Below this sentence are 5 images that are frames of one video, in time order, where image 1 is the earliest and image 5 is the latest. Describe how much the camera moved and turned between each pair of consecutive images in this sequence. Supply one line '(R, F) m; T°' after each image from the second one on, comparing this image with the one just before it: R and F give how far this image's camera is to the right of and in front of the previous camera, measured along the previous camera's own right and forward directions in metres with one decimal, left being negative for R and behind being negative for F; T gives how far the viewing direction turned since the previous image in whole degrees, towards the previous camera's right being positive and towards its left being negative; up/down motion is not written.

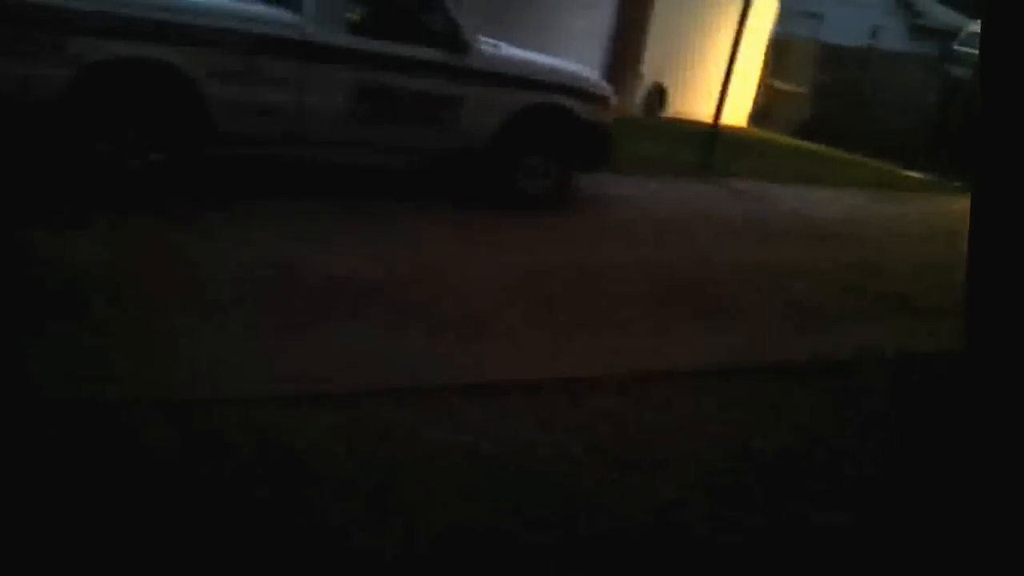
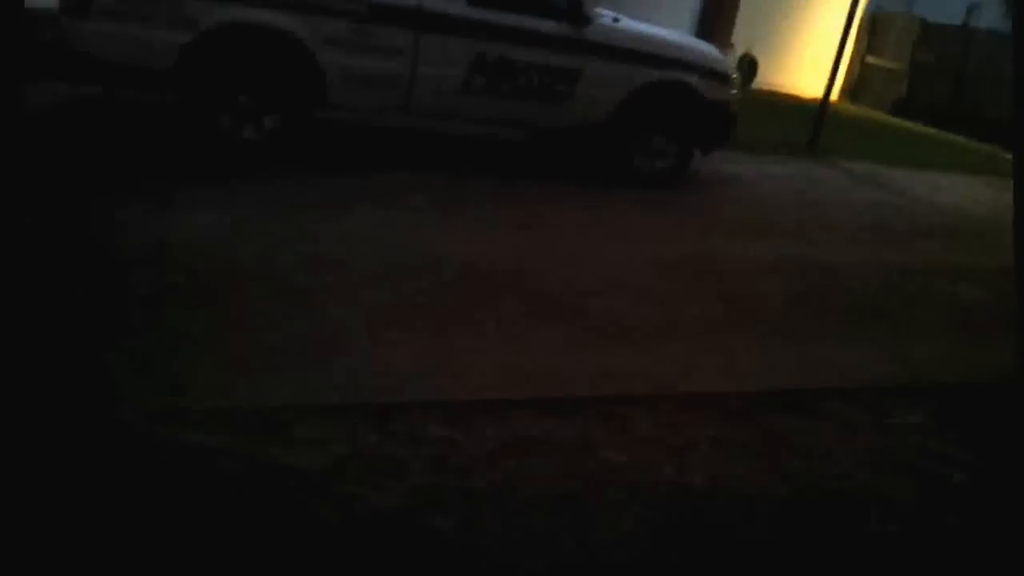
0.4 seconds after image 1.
(-0.2, +0.3) m; -4°
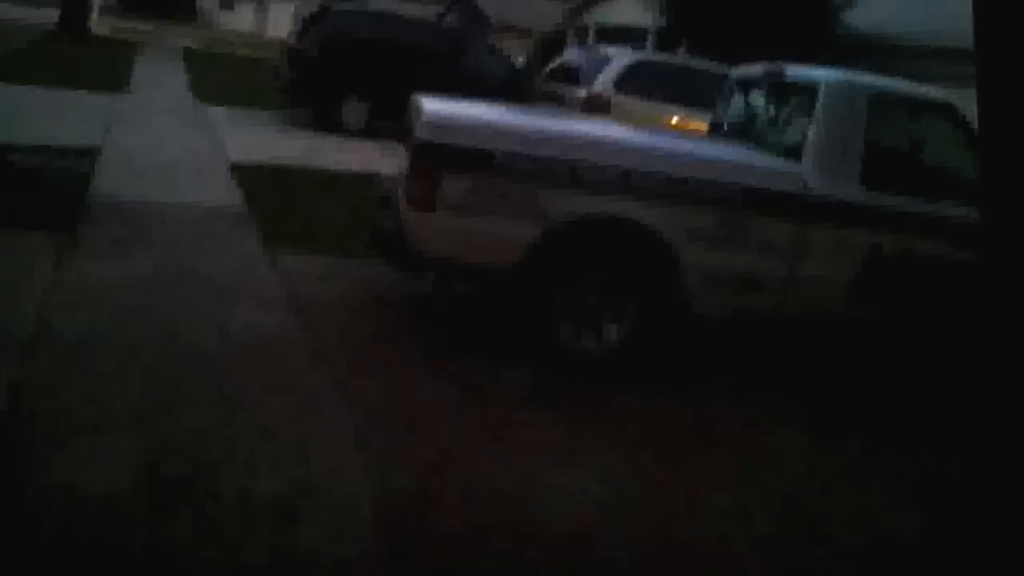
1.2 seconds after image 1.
(-0.6, +0.8) m; -15°
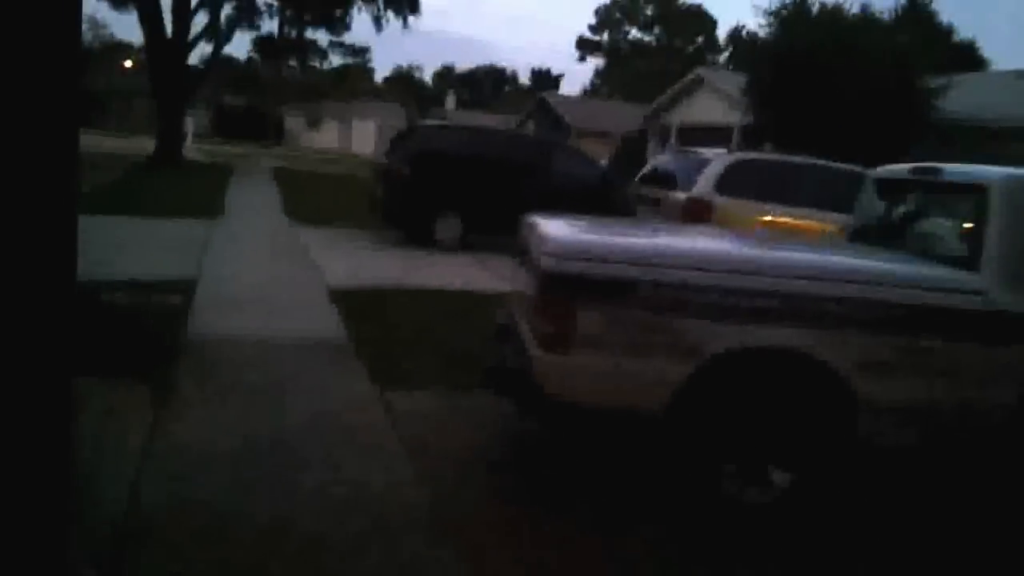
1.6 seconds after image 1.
(-0.2, +0.4) m; -5°
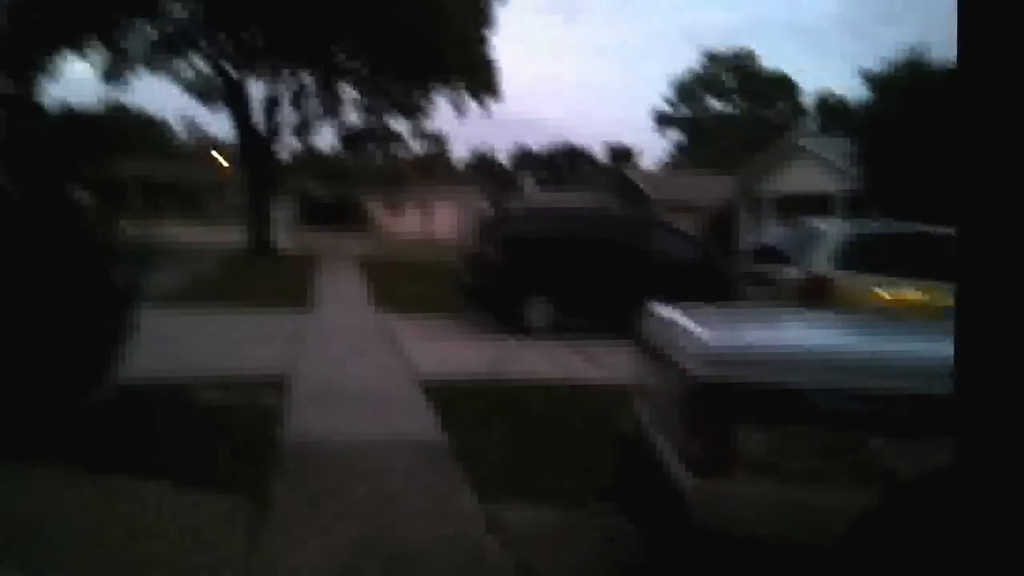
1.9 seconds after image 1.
(-0.2, +0.4) m; -5°
